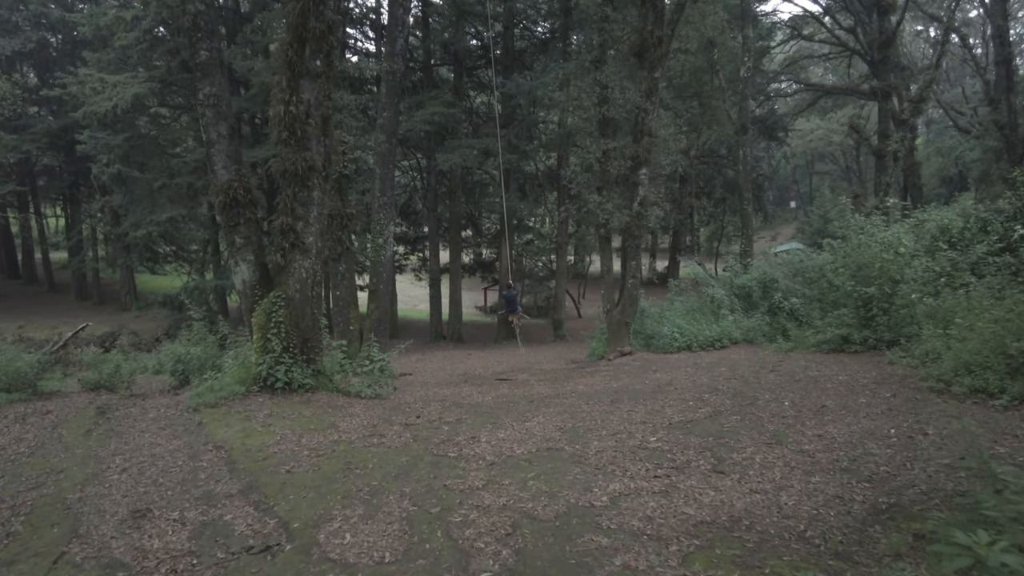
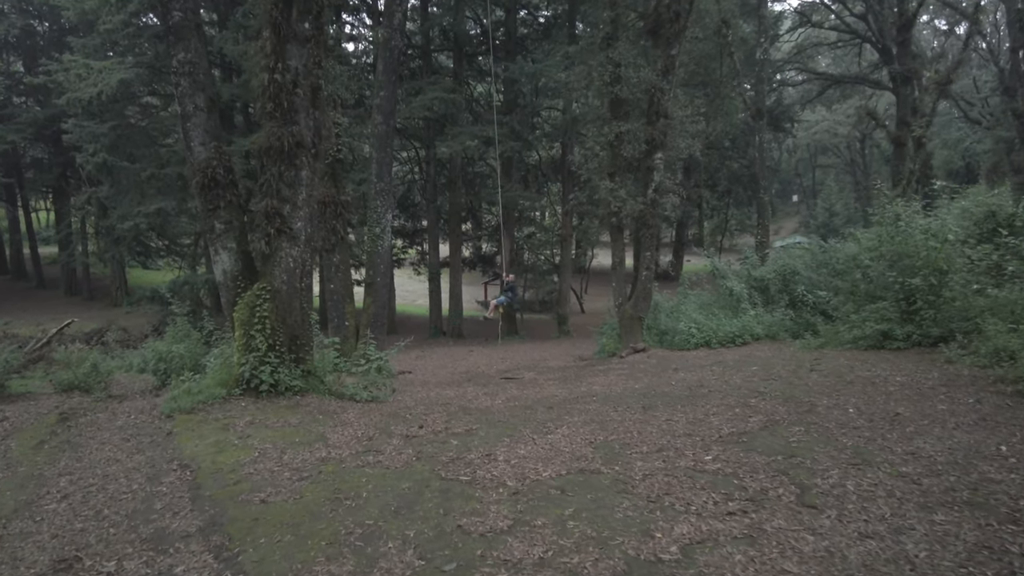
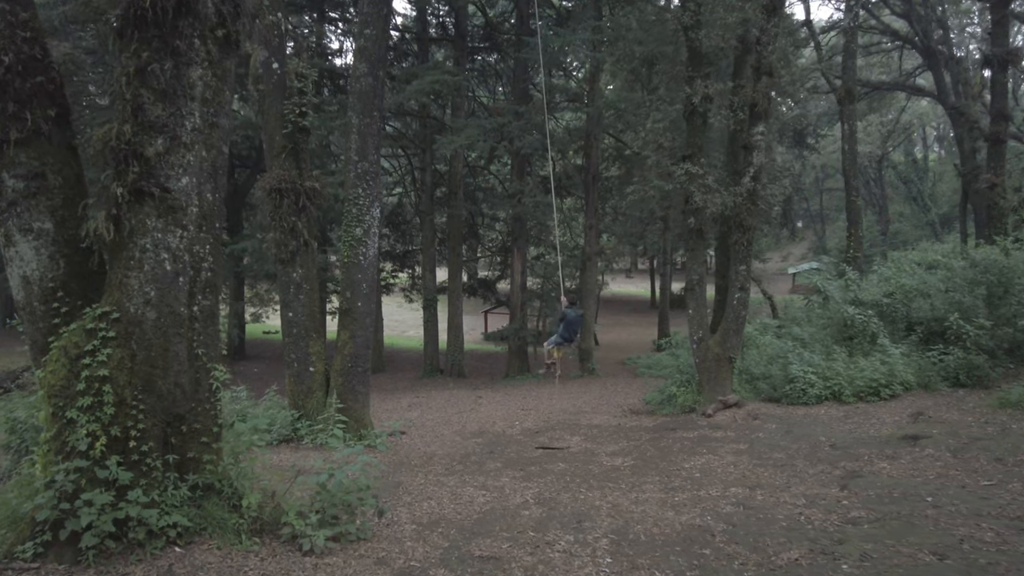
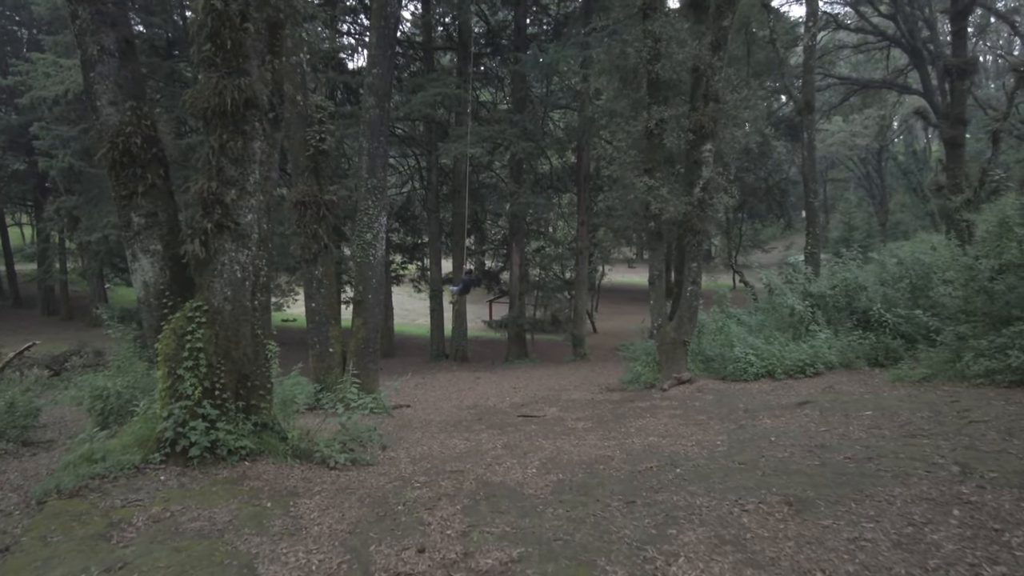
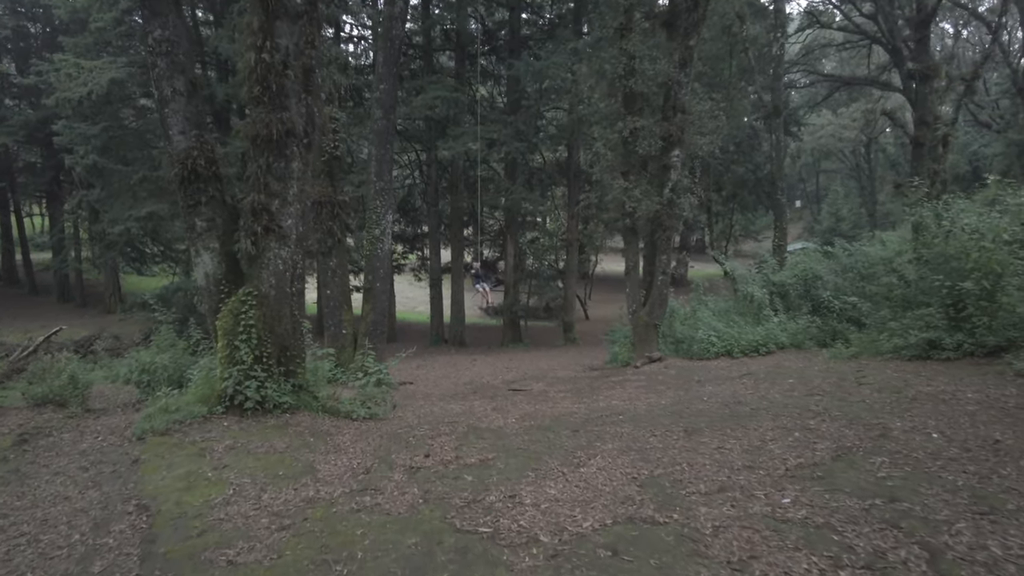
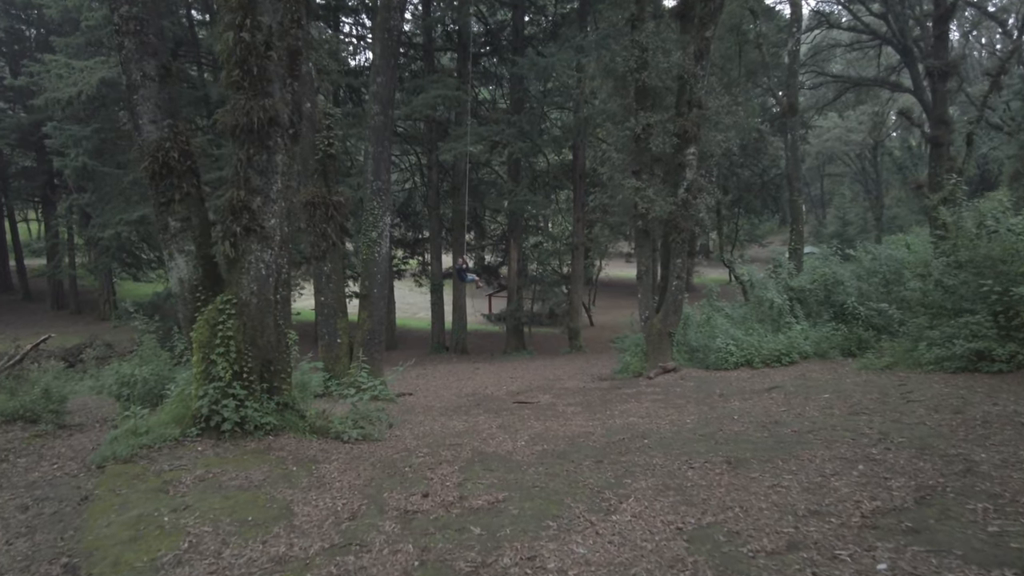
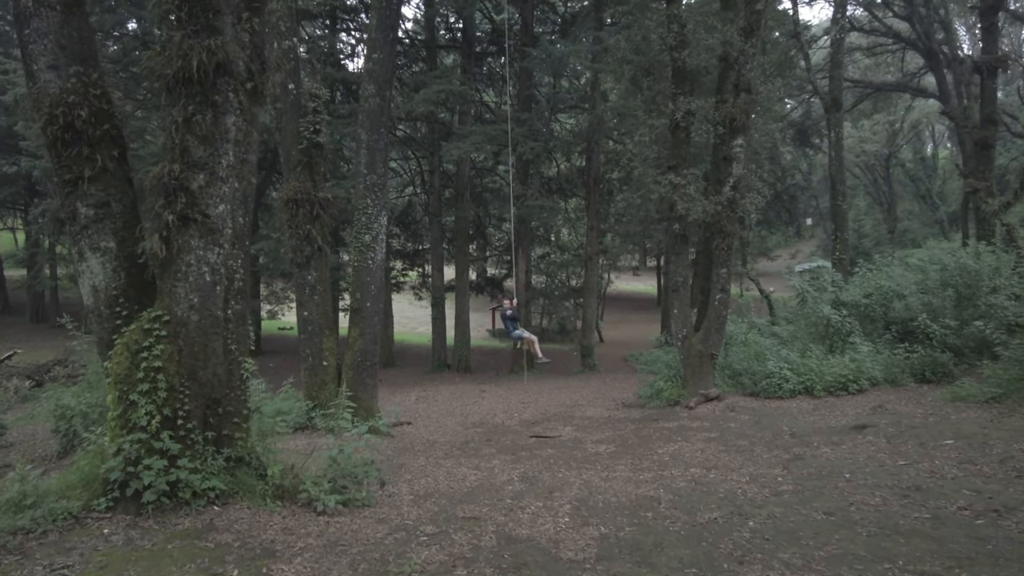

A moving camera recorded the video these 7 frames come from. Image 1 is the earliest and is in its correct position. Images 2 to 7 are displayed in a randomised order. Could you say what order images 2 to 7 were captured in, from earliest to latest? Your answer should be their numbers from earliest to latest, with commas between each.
2, 5, 6, 4, 7, 3
